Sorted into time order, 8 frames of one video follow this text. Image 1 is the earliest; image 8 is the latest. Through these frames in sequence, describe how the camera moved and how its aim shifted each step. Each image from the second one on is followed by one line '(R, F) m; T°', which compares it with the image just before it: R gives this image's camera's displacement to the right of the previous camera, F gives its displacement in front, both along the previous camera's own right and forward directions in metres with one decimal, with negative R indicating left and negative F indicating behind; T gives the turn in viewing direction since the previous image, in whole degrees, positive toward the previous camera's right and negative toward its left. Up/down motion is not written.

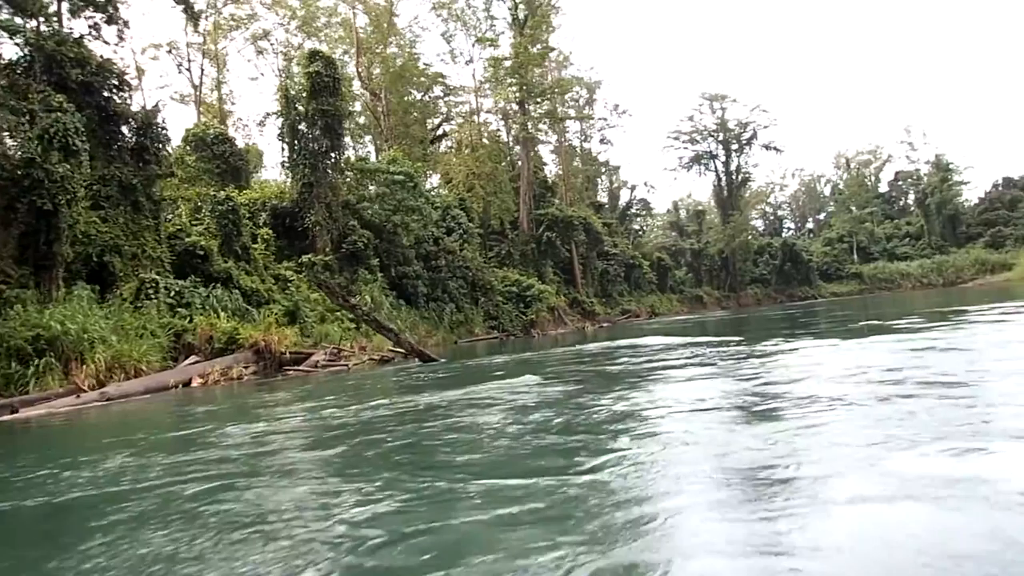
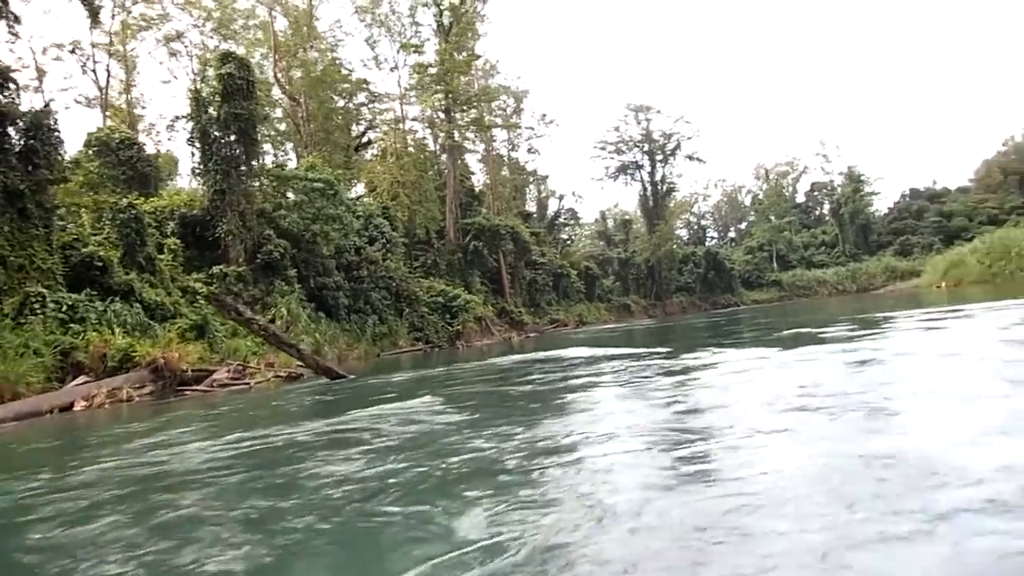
(+0.2, +0.5) m; +5°
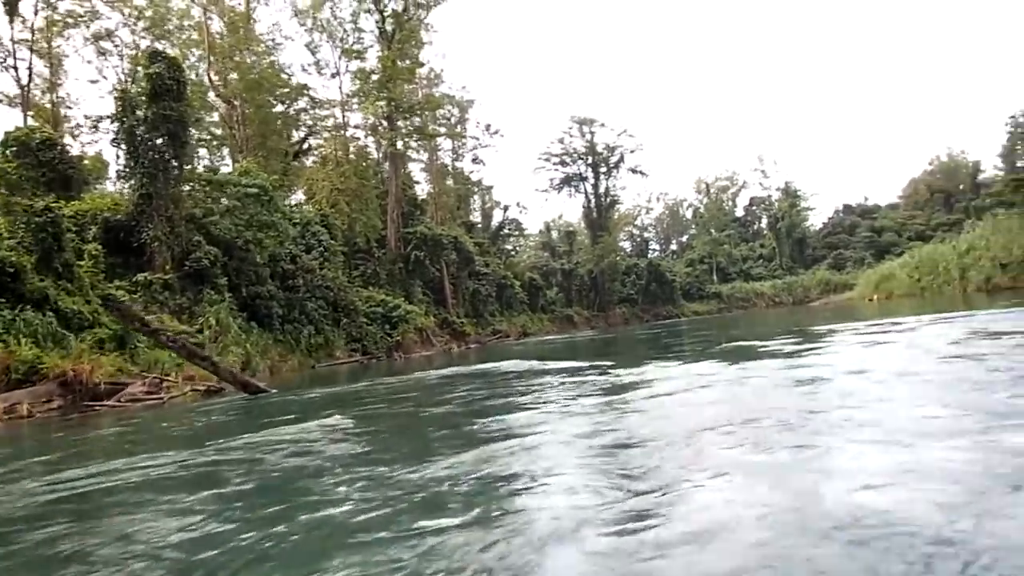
(+0.1, +0.3) m; +4°
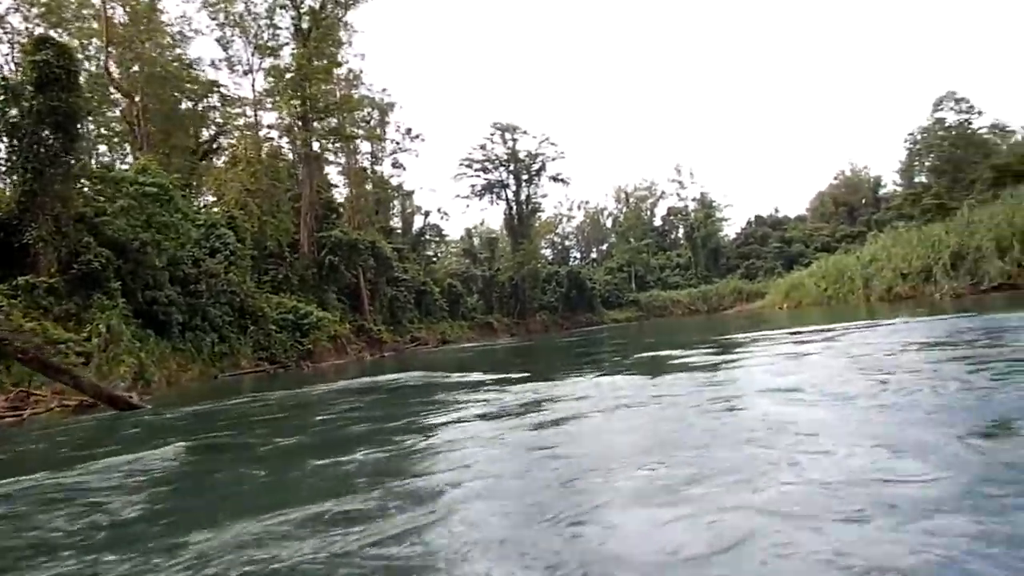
(+0.2, +0.4) m; +6°
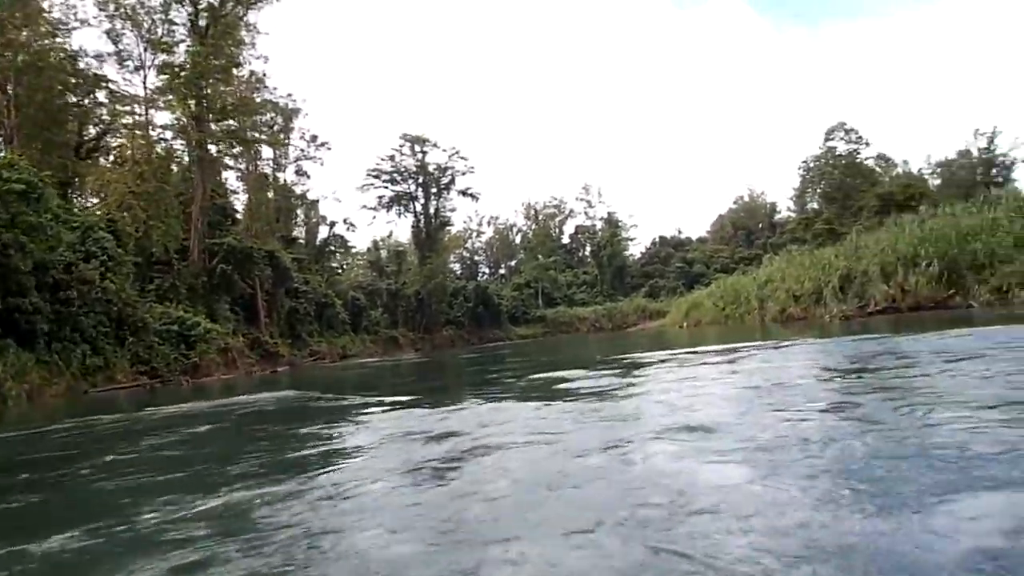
(+0.2, +0.5) m; +7°
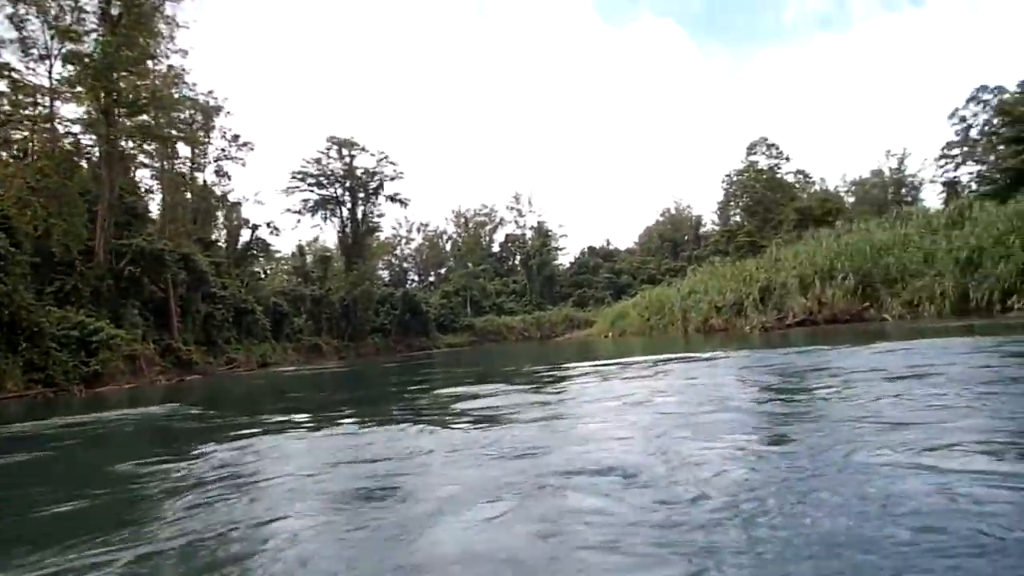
(+0.2, +0.4) m; +5°
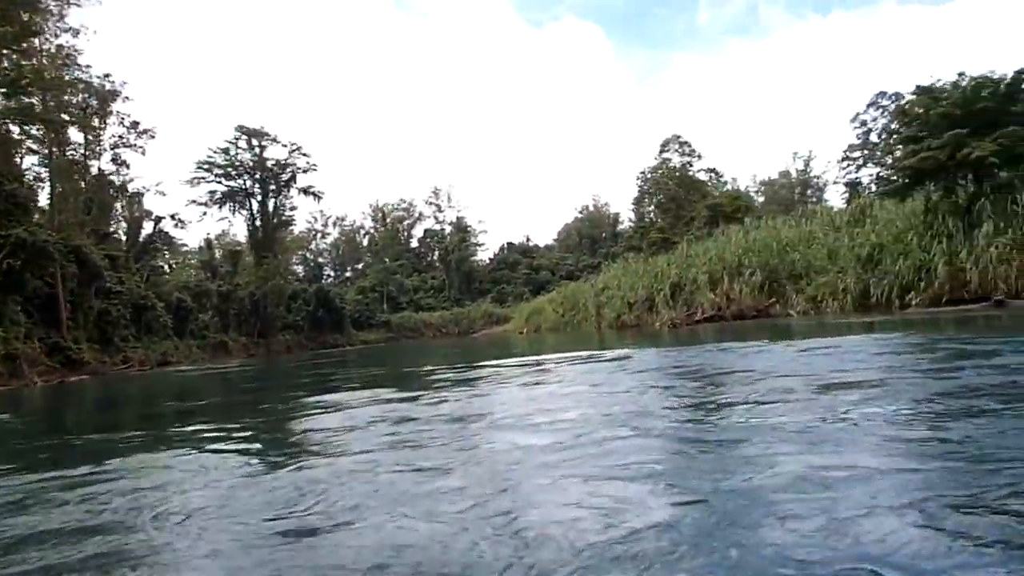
(+0.3, +0.5) m; +6°
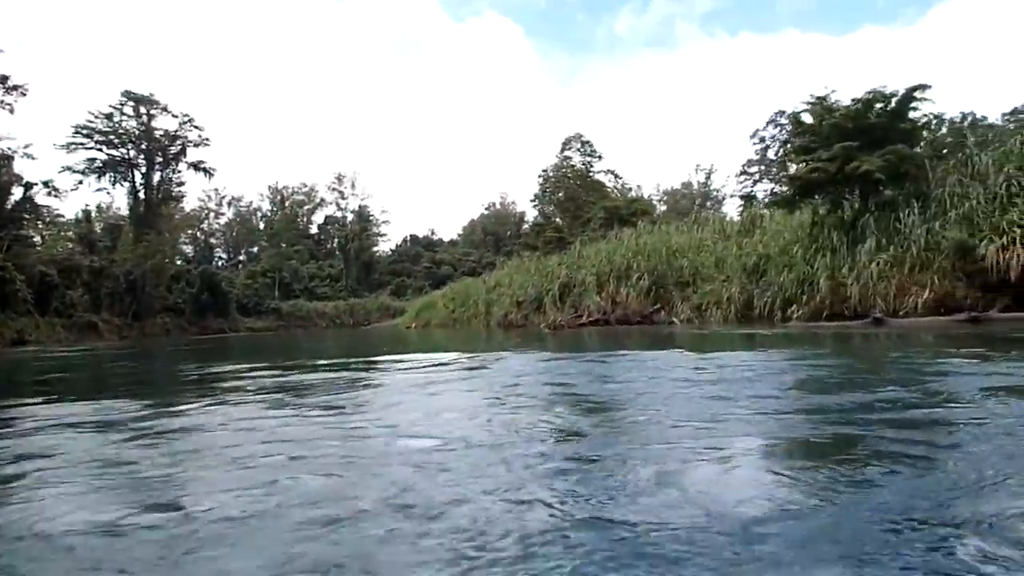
(+0.5, +0.8) m; +7°
